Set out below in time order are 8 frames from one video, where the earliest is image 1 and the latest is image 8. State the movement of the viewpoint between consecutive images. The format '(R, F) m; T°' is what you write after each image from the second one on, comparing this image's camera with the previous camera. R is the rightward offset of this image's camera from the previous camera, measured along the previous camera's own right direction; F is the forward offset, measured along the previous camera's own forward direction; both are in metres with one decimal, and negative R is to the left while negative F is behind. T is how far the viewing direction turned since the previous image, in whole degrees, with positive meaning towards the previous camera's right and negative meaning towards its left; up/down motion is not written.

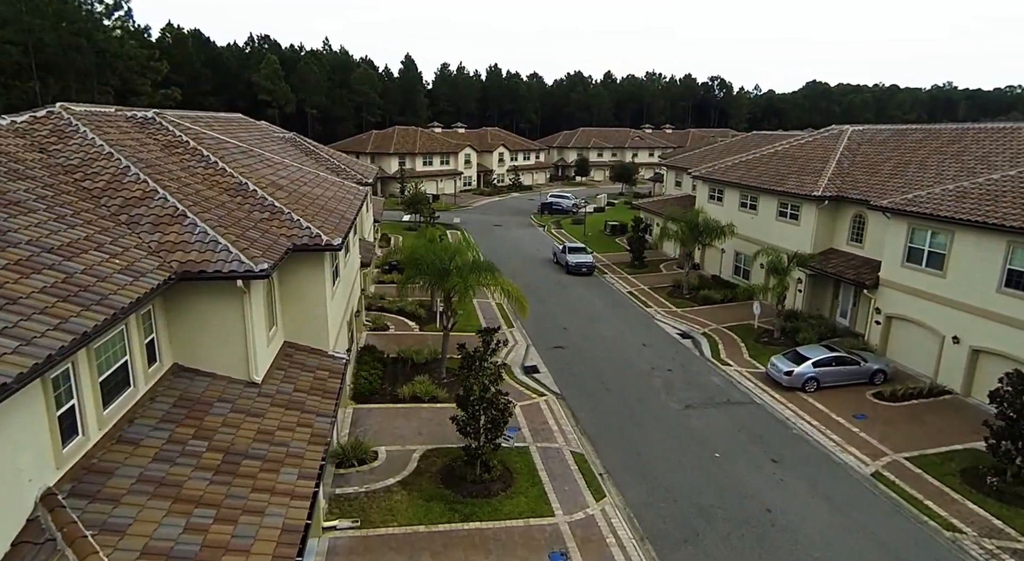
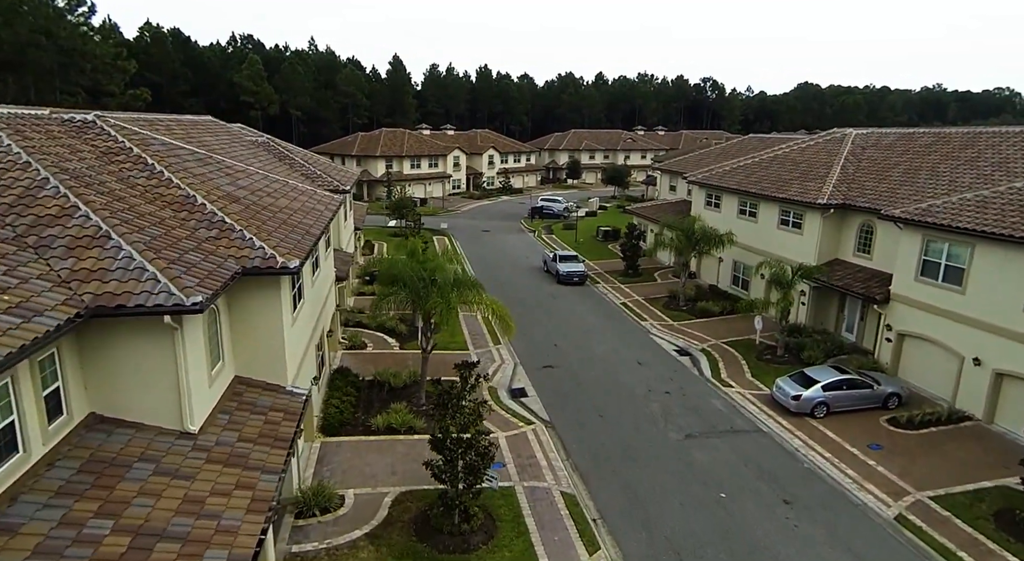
(+0.2, +1.7) m; +1°
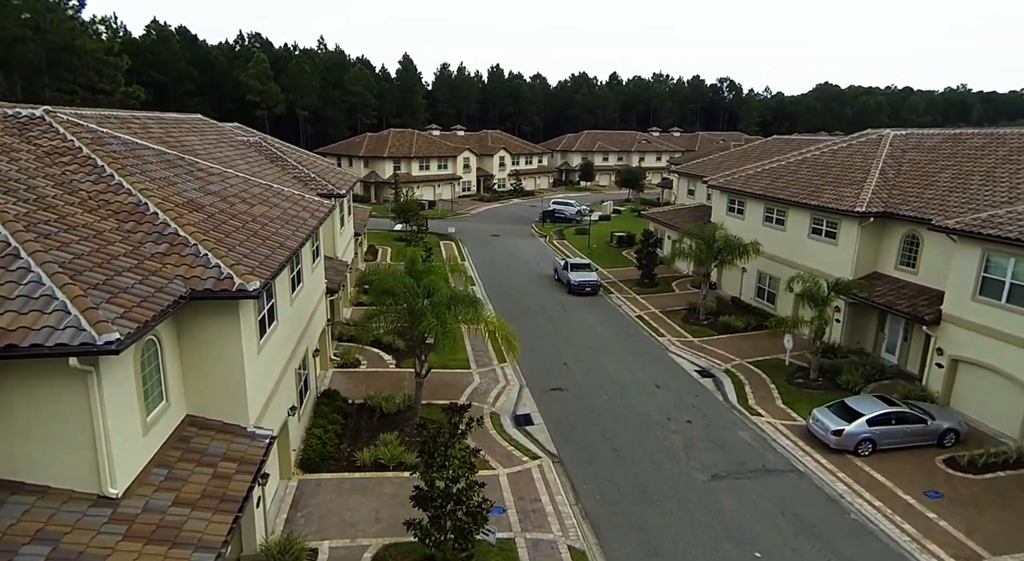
(+0.2, +2.0) m; -1°
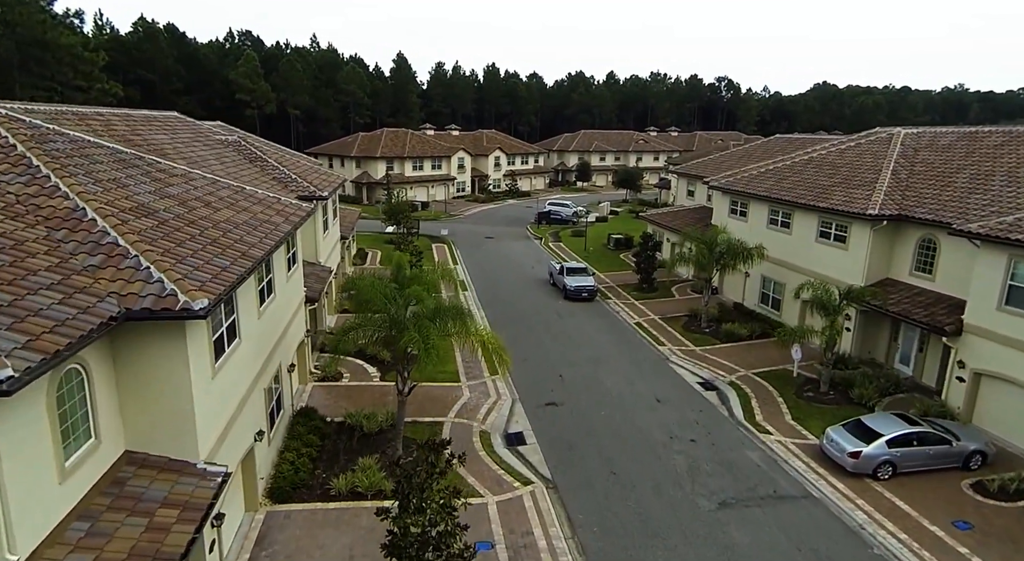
(+0.2, +1.3) m; 0°
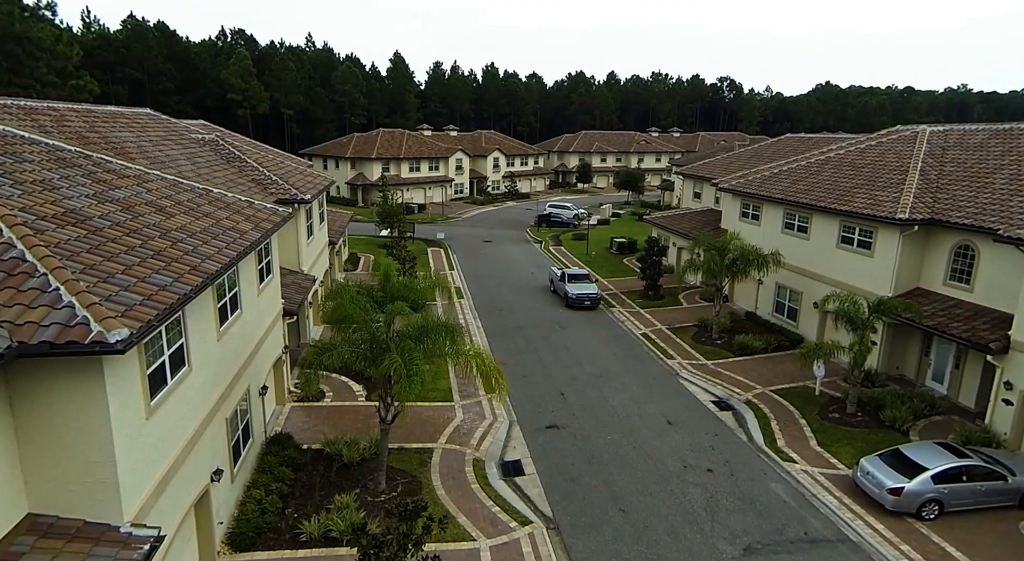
(+0.1, +1.8) m; 0°
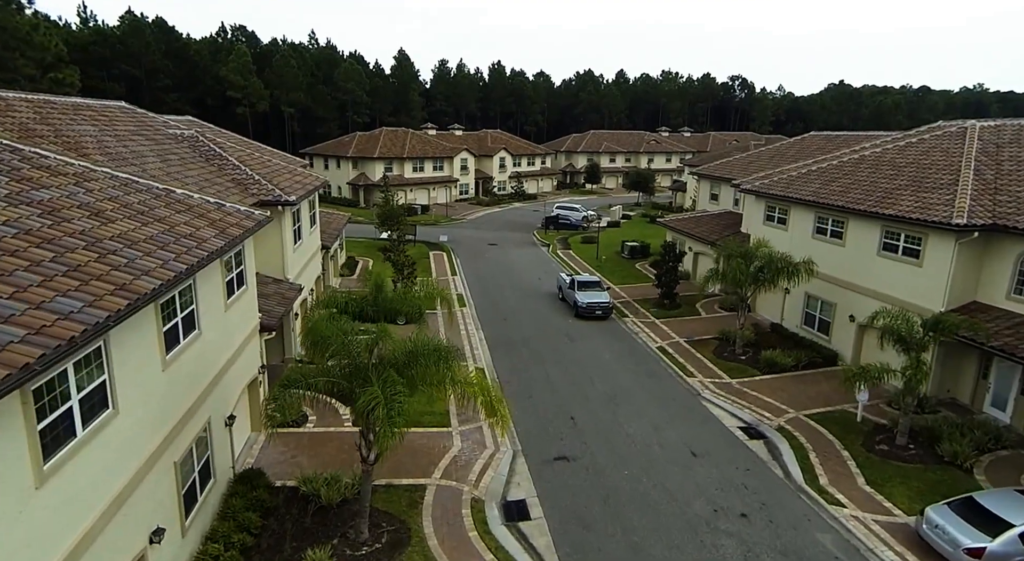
(0.0, +2.1) m; -1°
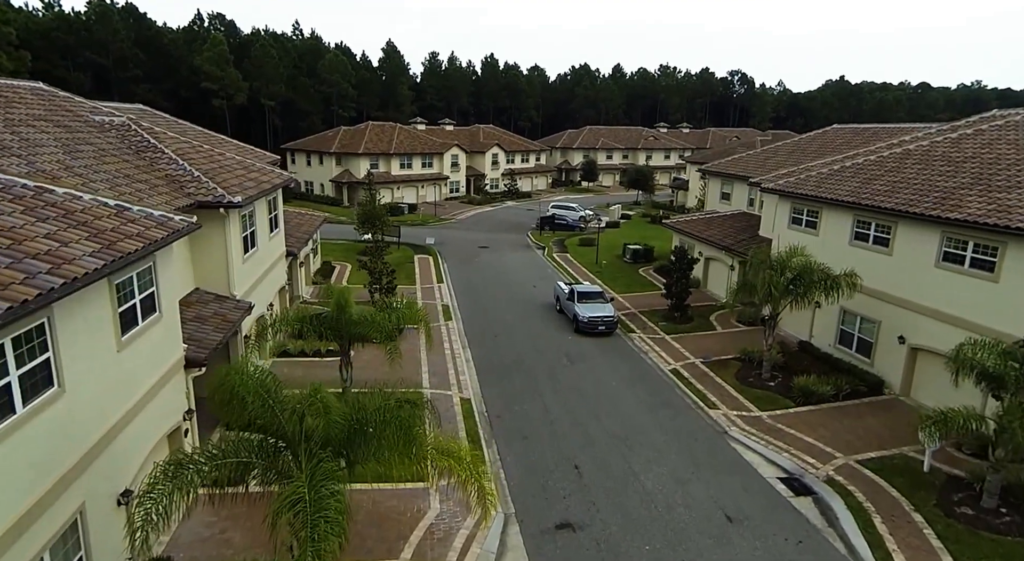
(+0.1, +3.4) m; +1°
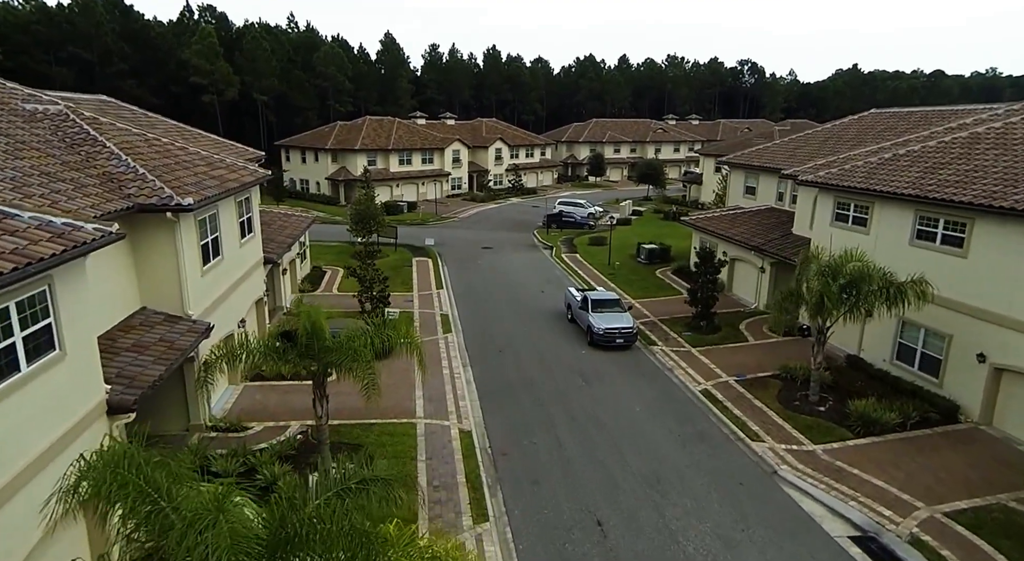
(0.0, +2.8) m; 0°
